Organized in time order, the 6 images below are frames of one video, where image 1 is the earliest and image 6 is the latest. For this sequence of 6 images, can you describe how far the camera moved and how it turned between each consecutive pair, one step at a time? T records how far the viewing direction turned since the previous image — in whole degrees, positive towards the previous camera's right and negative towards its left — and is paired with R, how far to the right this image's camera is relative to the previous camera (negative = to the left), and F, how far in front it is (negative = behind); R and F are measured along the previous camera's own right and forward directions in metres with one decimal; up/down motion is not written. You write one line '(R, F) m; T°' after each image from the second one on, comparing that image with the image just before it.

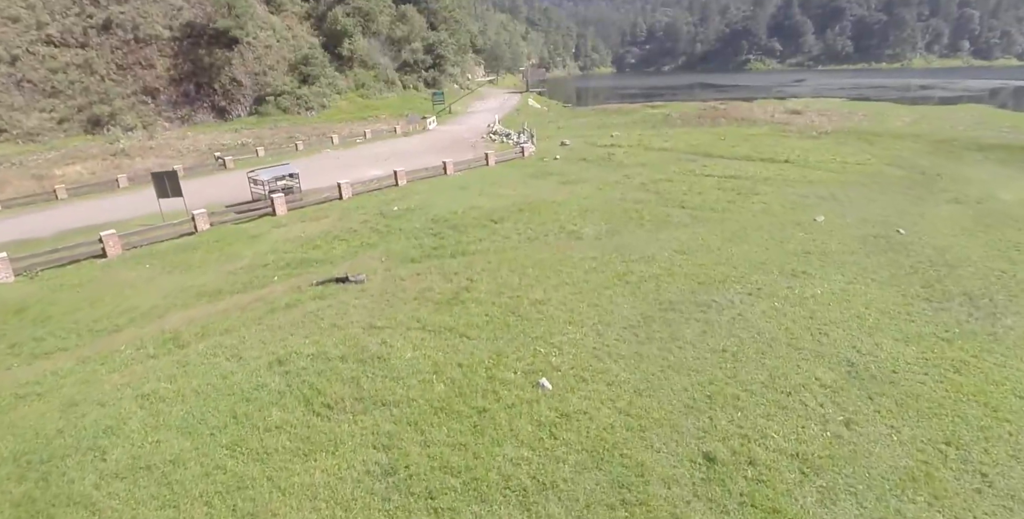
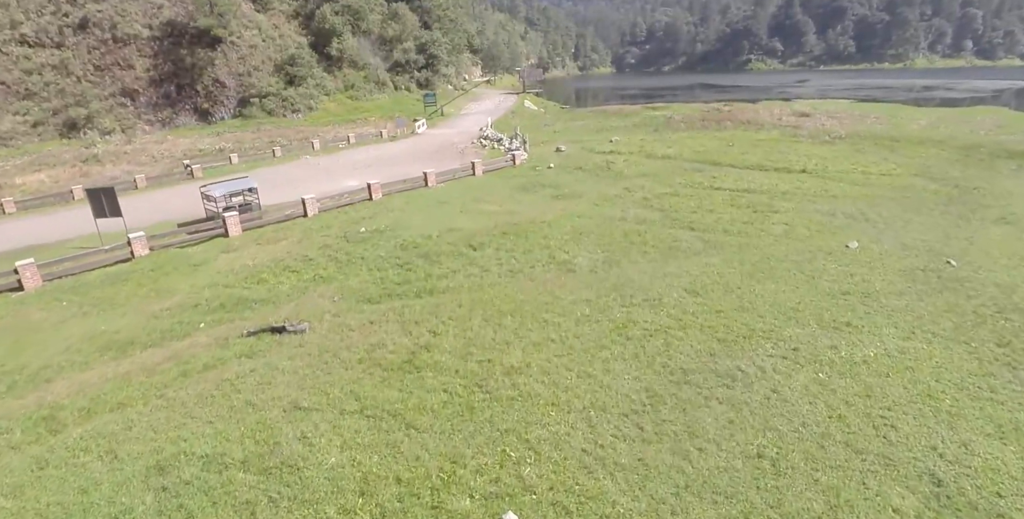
(+0.6, +3.2) m; 0°
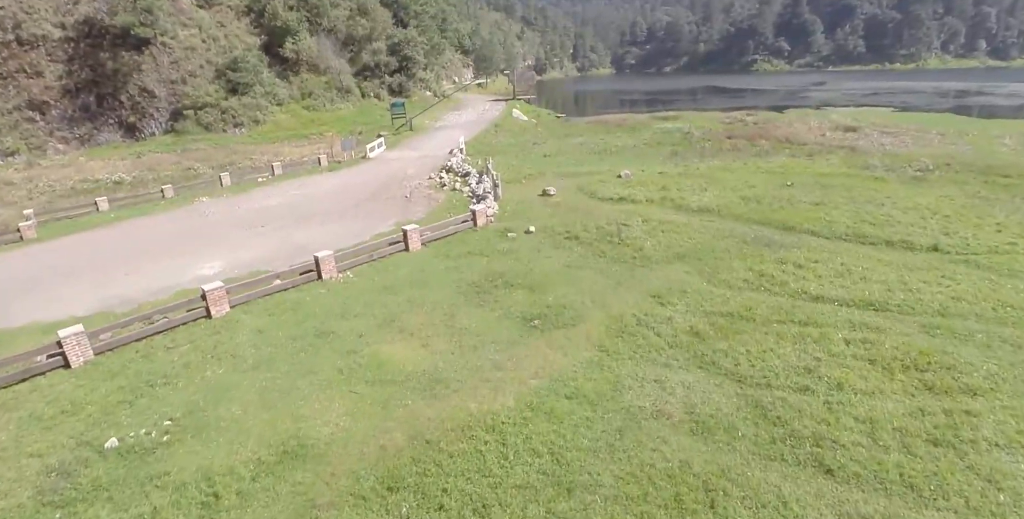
(+1.5, +11.6) m; 0°
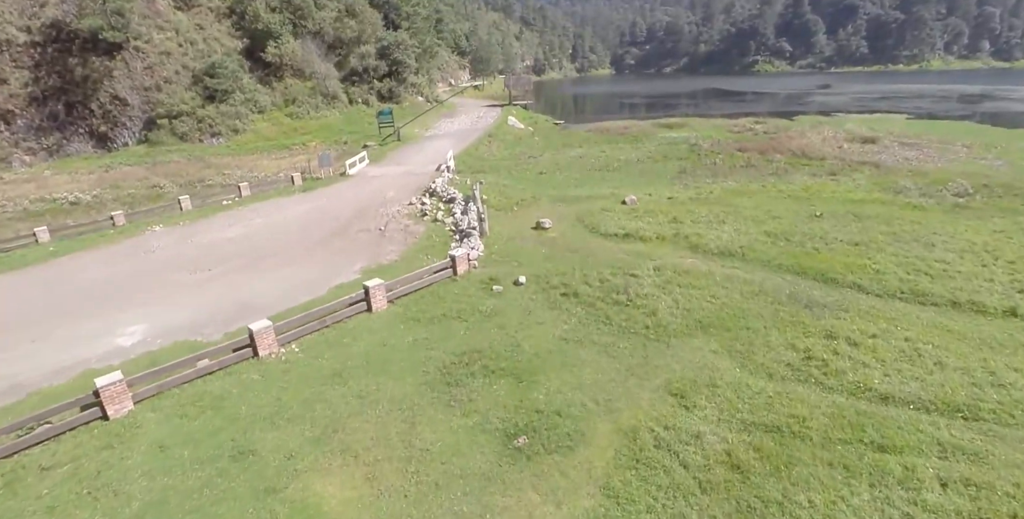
(+0.4, +3.4) m; 0°
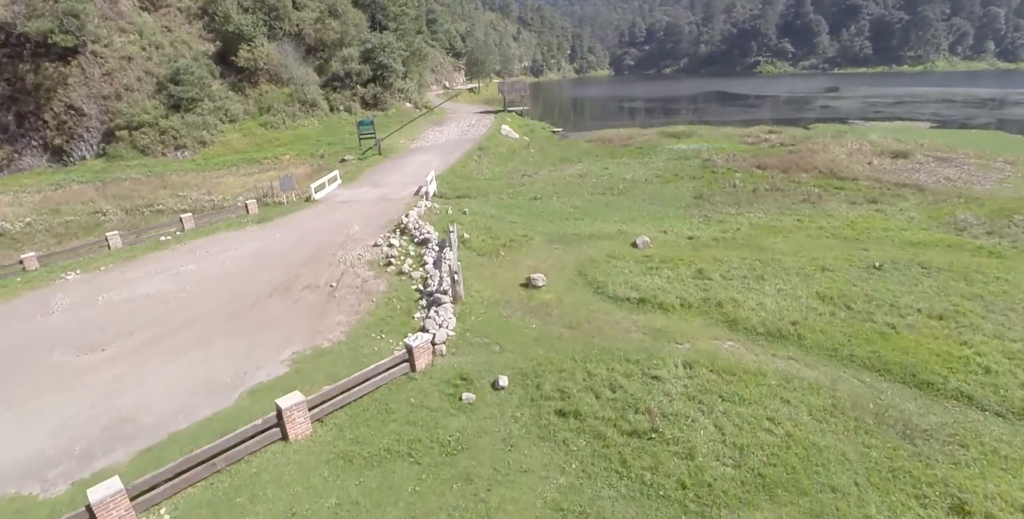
(+0.5, +4.8) m; 0°
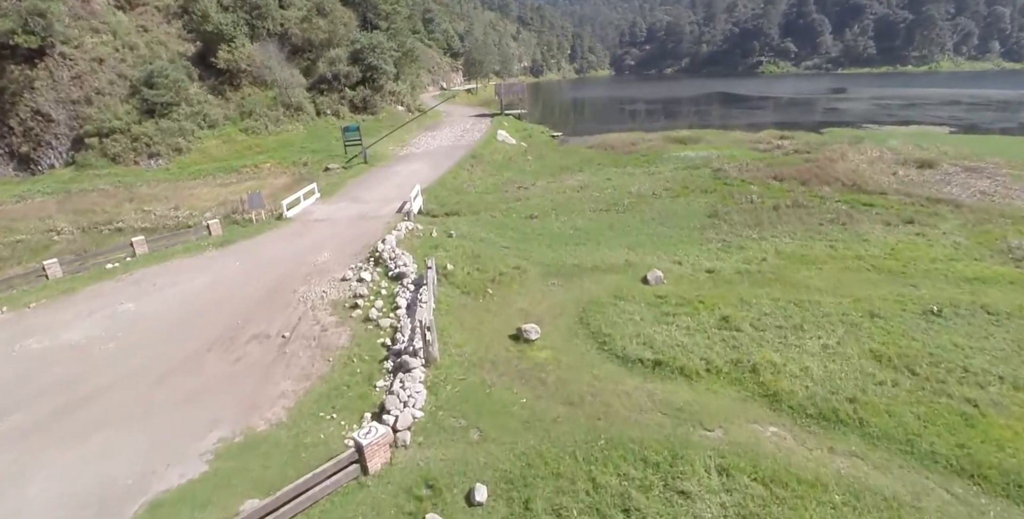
(+0.3, +3.2) m; 0°
